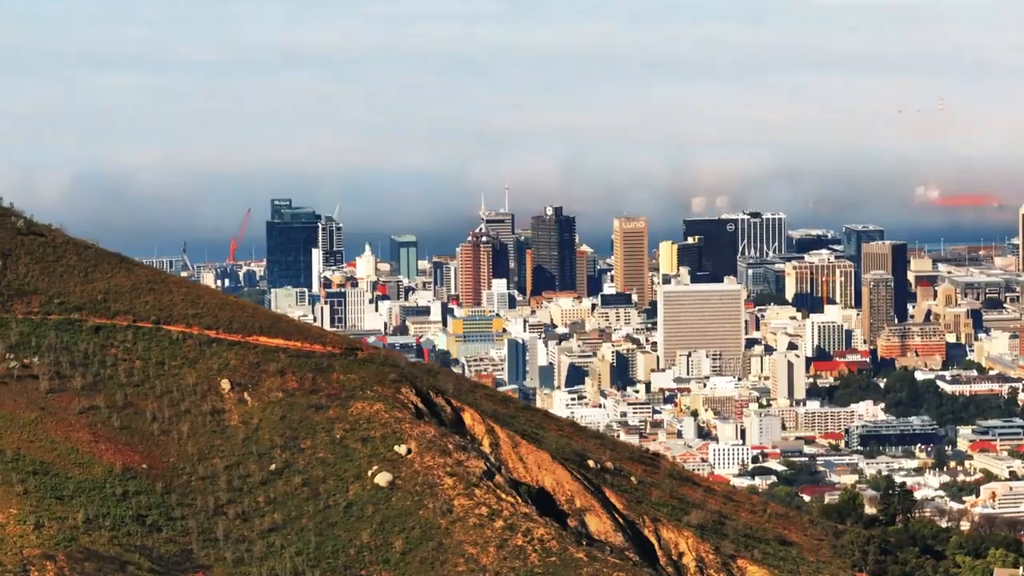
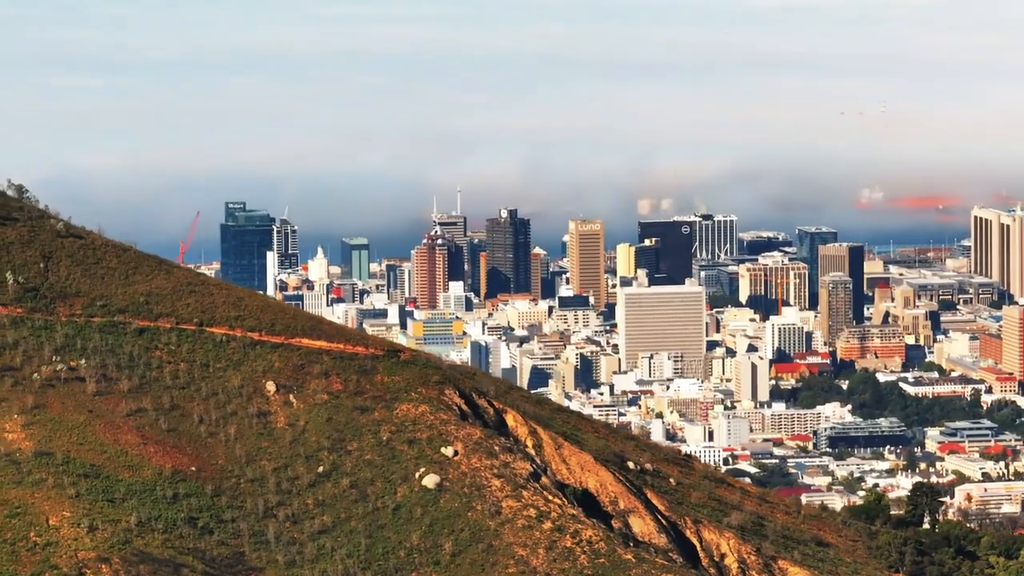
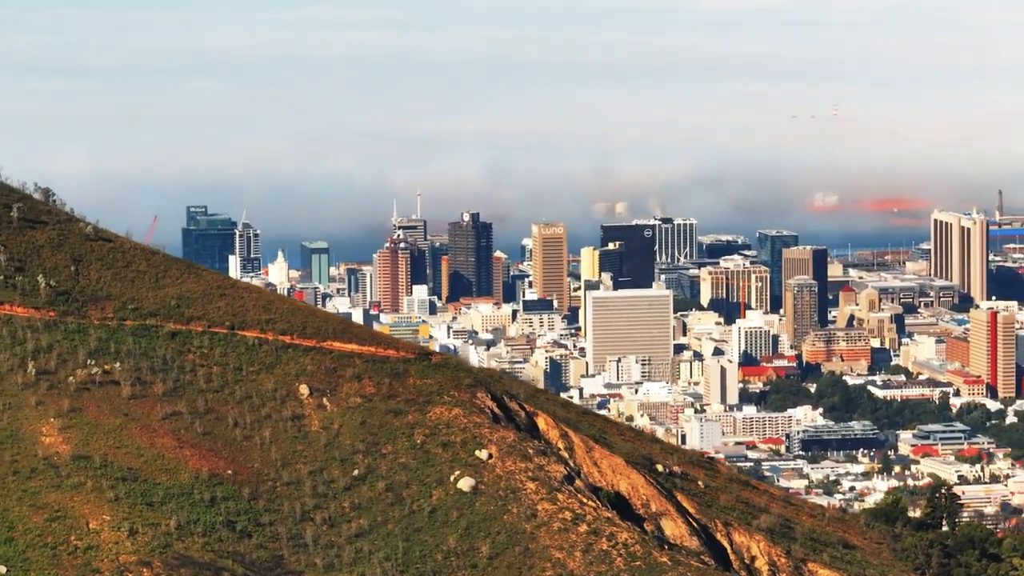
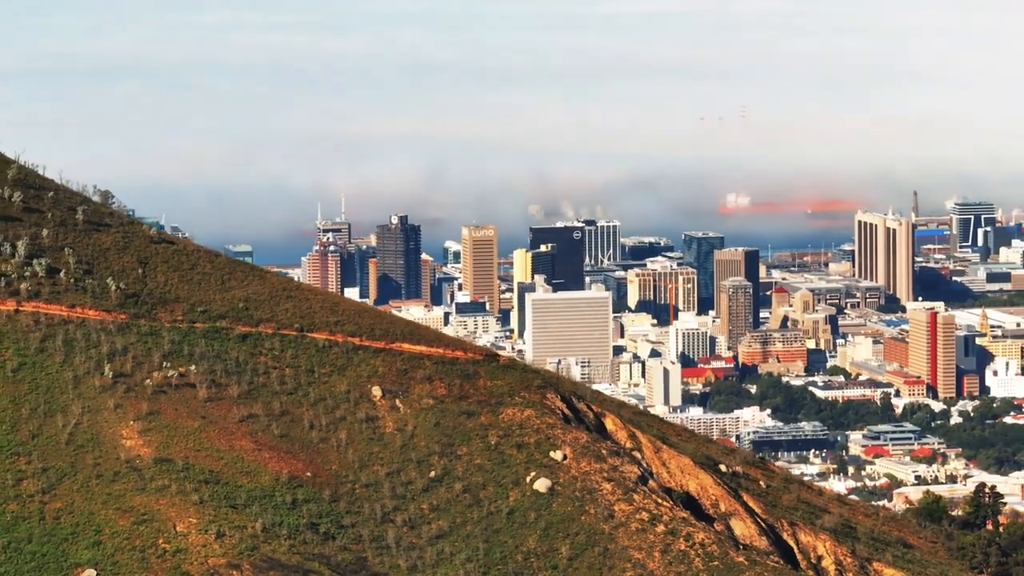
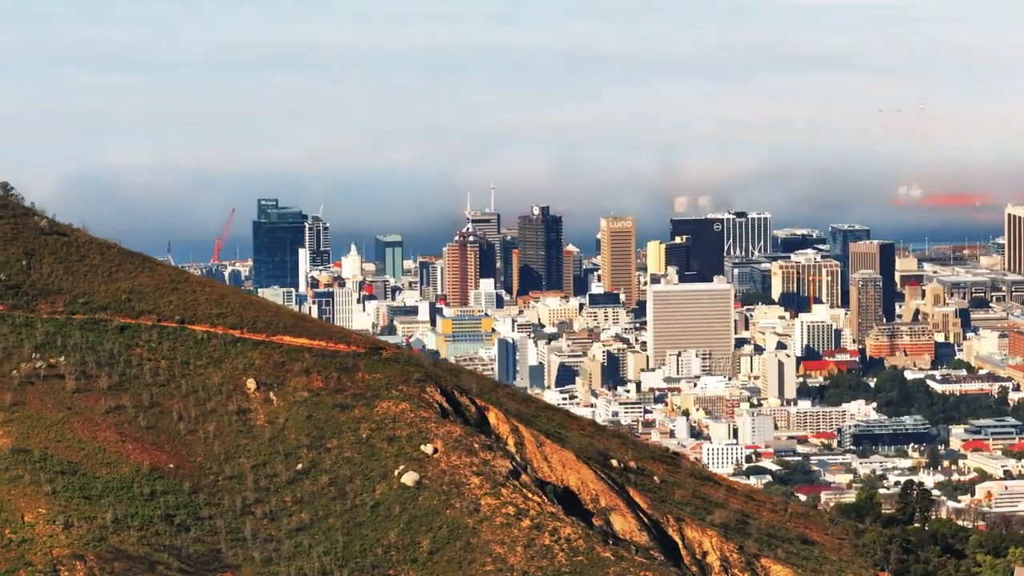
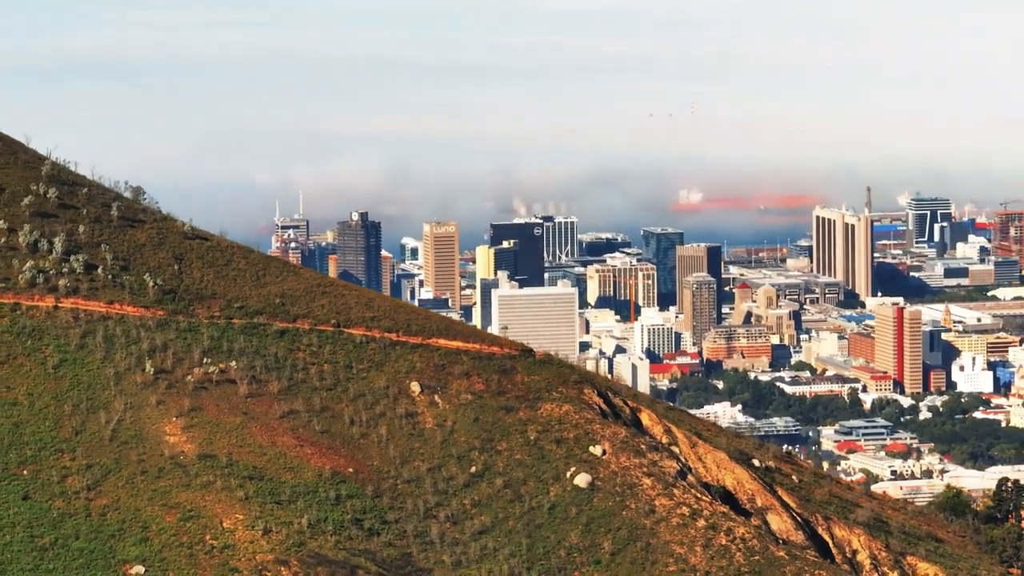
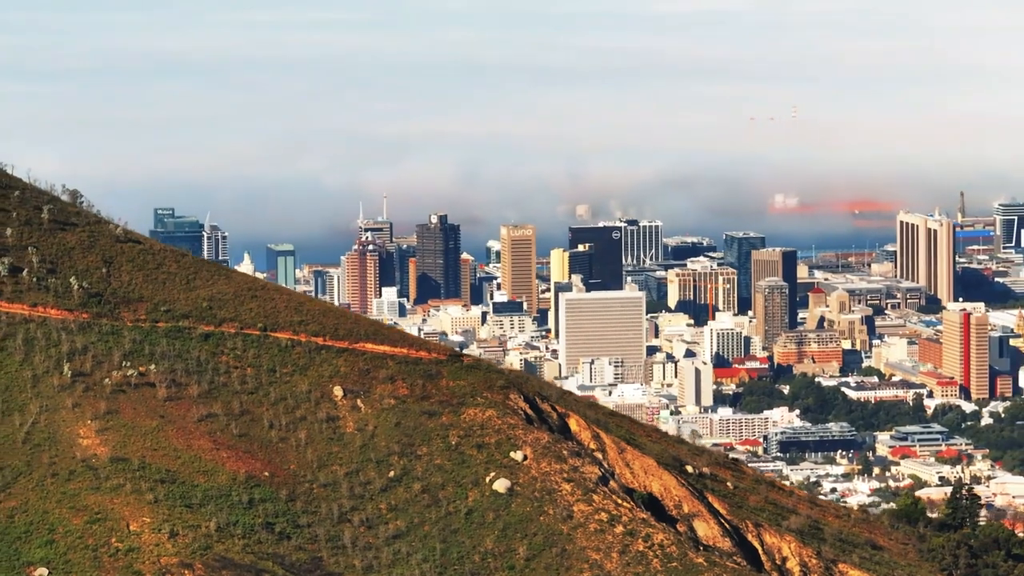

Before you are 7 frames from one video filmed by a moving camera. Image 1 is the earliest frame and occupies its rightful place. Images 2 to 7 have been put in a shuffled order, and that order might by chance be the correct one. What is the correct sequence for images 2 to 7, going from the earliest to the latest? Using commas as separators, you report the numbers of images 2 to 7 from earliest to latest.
5, 2, 3, 7, 4, 6
